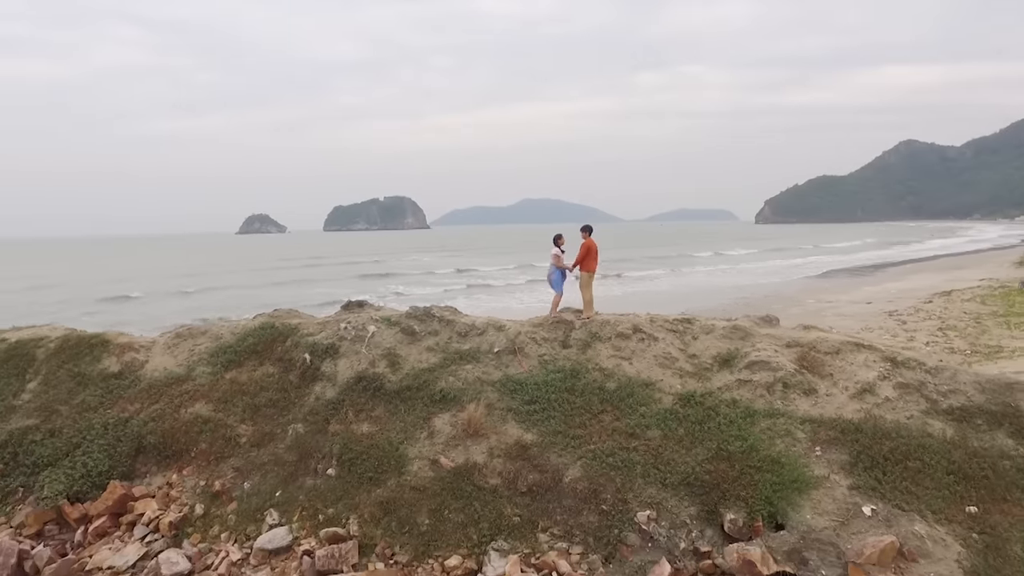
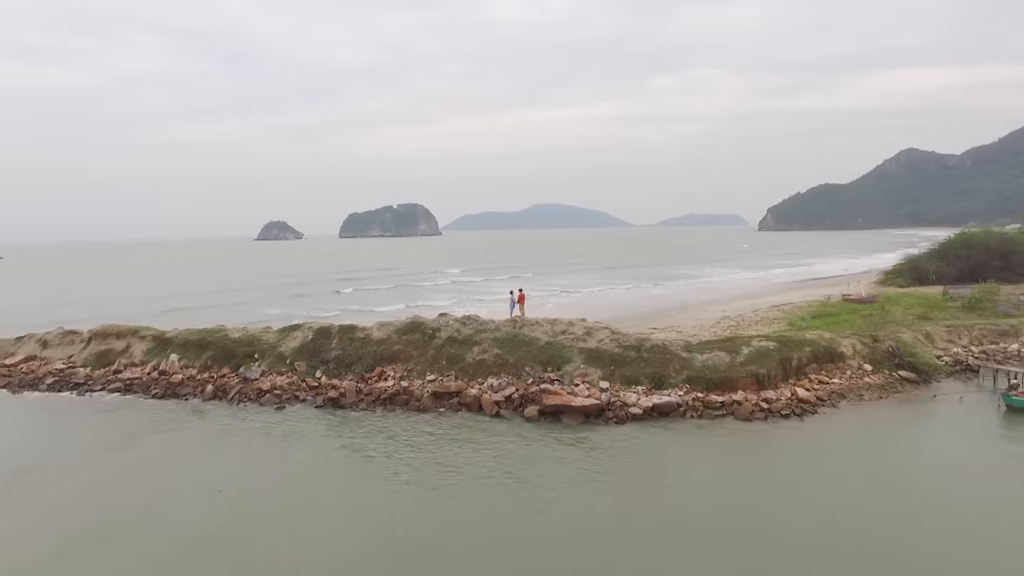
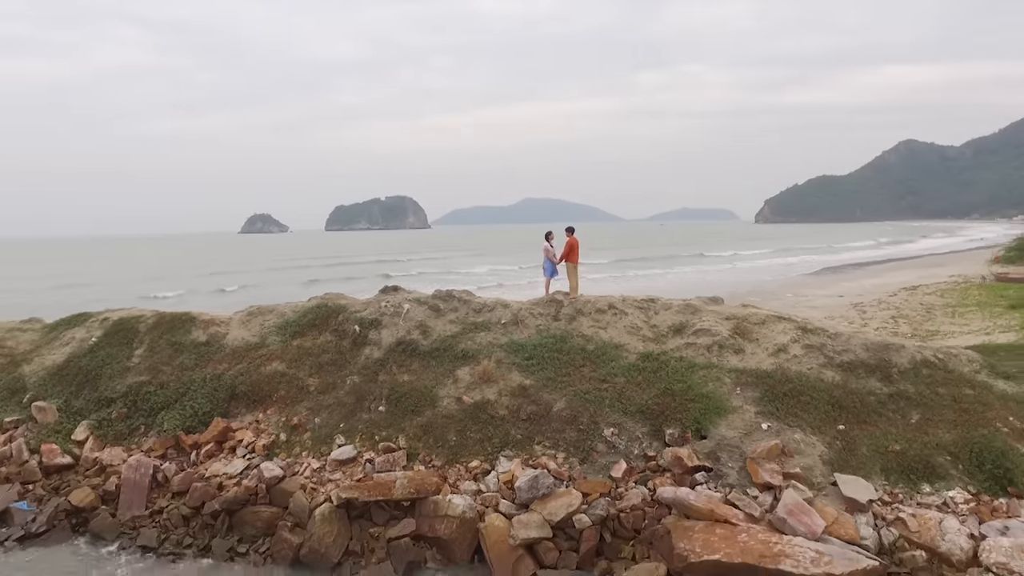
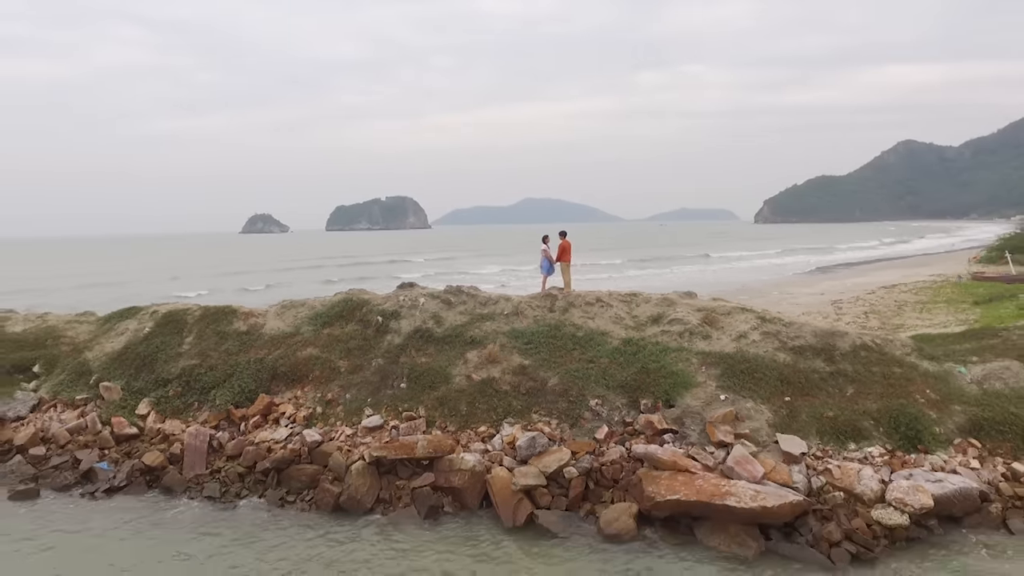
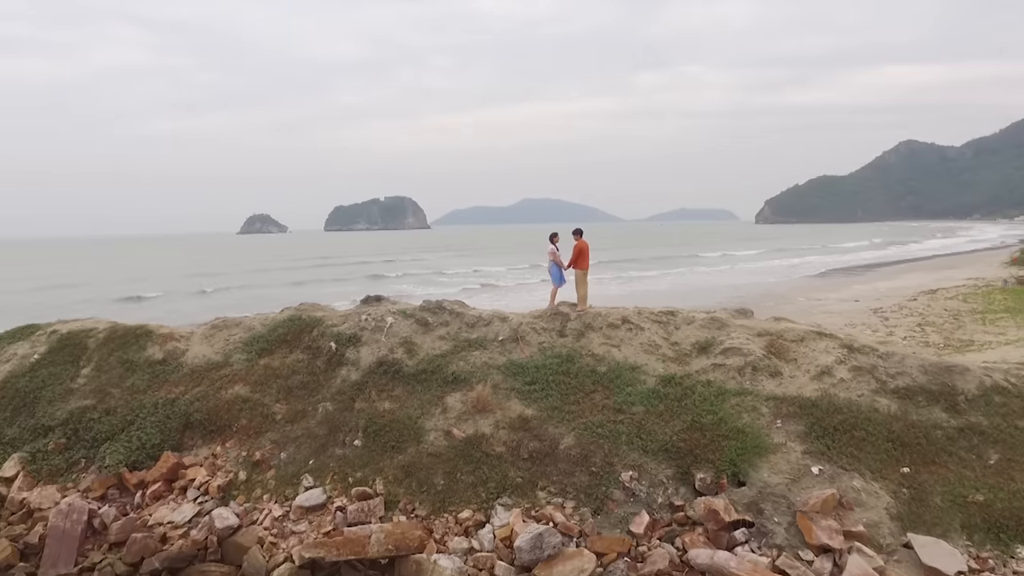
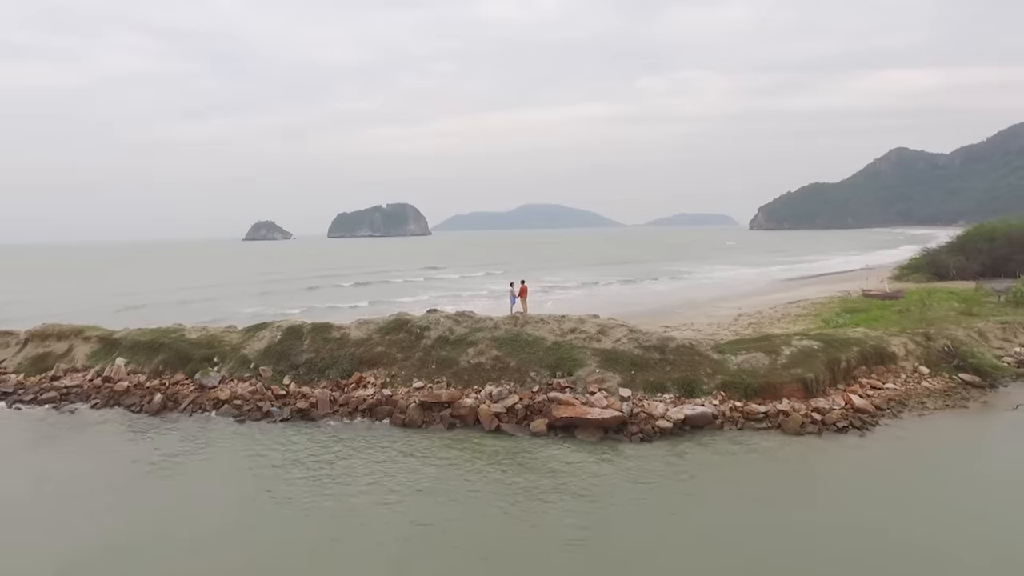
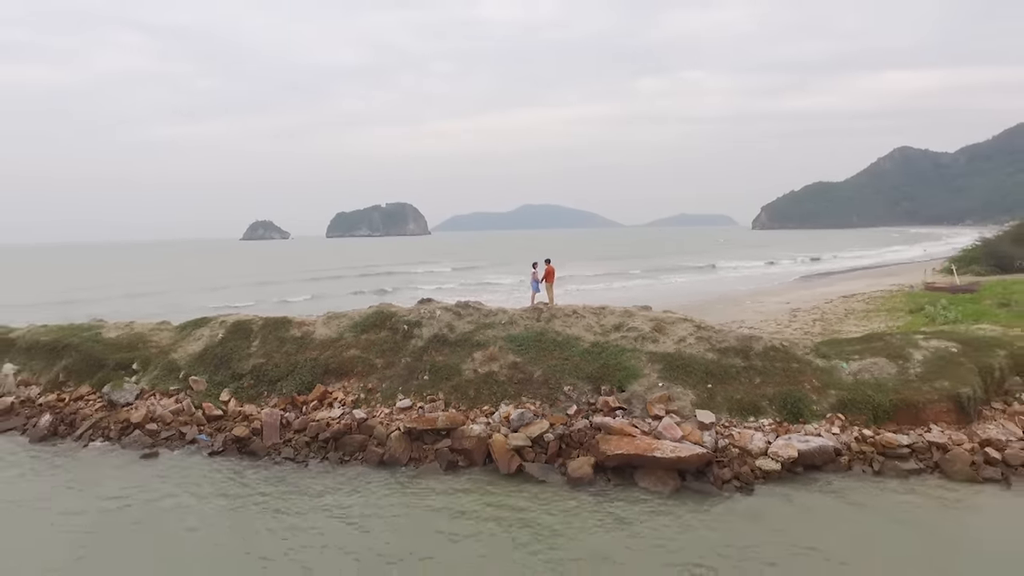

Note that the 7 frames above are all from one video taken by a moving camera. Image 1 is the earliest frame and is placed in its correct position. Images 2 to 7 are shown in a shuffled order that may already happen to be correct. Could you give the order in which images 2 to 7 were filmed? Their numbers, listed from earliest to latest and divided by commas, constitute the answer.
5, 3, 4, 7, 6, 2
